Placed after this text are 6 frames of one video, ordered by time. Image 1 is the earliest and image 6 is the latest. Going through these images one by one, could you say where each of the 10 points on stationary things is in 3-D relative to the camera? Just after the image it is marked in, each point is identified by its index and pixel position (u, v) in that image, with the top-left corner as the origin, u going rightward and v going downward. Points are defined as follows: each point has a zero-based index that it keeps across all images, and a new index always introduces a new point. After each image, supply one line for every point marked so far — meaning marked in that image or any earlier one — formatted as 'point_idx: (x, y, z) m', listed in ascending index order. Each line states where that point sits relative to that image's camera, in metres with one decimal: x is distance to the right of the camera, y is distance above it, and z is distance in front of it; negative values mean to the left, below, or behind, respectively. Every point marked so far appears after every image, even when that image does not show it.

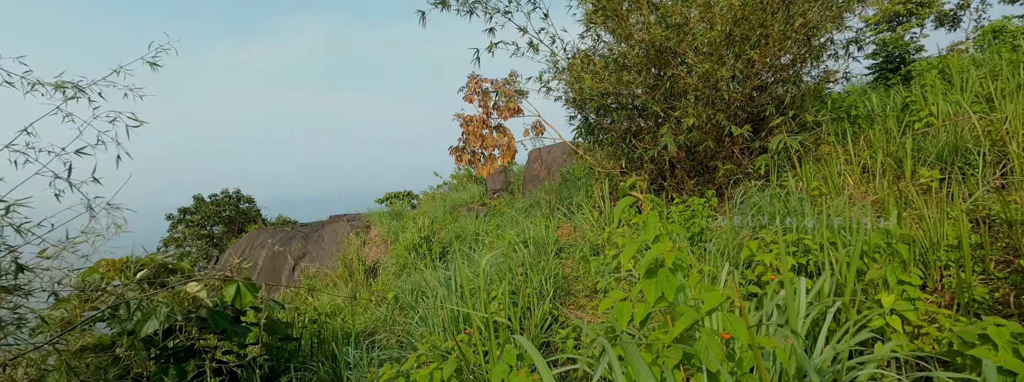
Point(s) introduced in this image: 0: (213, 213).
0: (-10.8, -0.8, +18.4) m
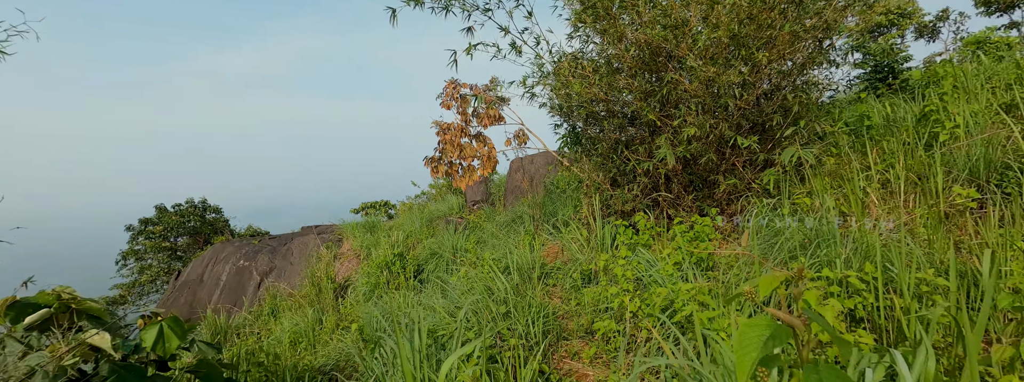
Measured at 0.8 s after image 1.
0: (-11.4, -1.1, +17.4) m
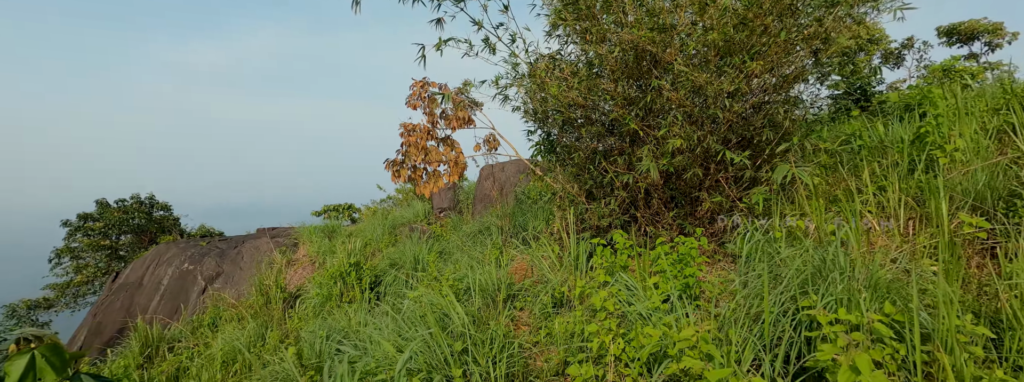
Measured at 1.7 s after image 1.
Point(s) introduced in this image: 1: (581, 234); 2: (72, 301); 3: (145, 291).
0: (-12.5, -1.0, +16.2) m
1: (+0.6, -0.4, +4.6) m
2: (-14.3, -3.6, +16.7) m
3: (-8.4, -2.3, +11.8) m
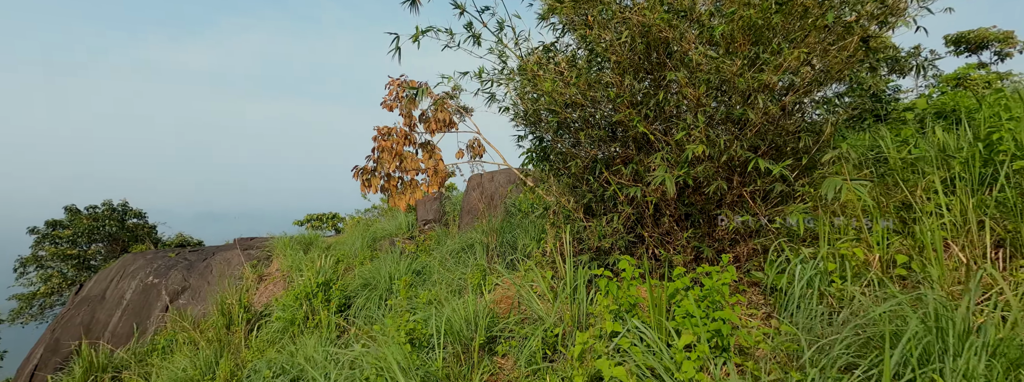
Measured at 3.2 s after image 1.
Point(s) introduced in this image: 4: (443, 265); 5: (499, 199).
0: (-12.7, -1.2, +15.4) m
1: (+0.5, -0.5, +3.9) m
2: (-14.5, -3.7, +15.7) m
3: (-8.6, -2.5, +10.9) m
4: (-0.7, -0.8, +5.5) m
5: (-0.2, -0.1, +7.5) m
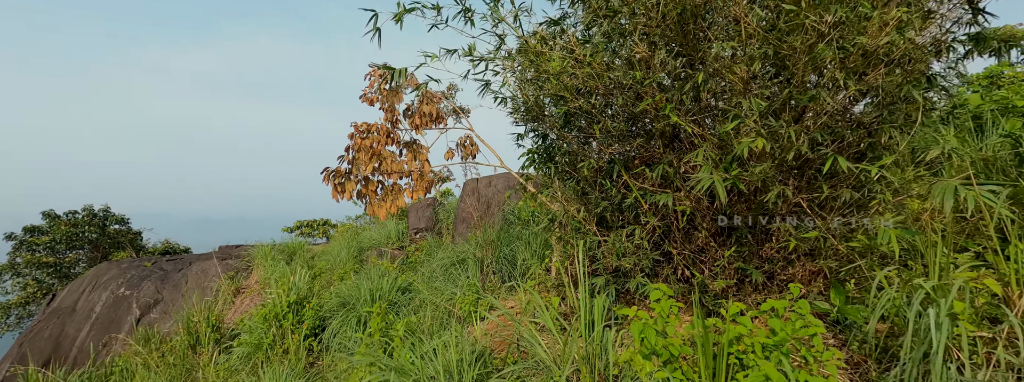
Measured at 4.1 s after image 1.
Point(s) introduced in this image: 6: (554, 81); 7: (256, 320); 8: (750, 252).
0: (-12.7, -1.3, +14.6) m
1: (+0.5, -0.6, +3.2) m
2: (-14.6, -3.9, +15.0) m
3: (-8.6, -2.6, +10.2) m
4: (-0.7, -0.8, +4.7) m
5: (-0.2, -0.2, +6.7) m
6: (+0.3, +0.7, +3.1) m
7: (-2.7, -1.4, +5.5) m
8: (+1.4, -0.4, +2.9) m
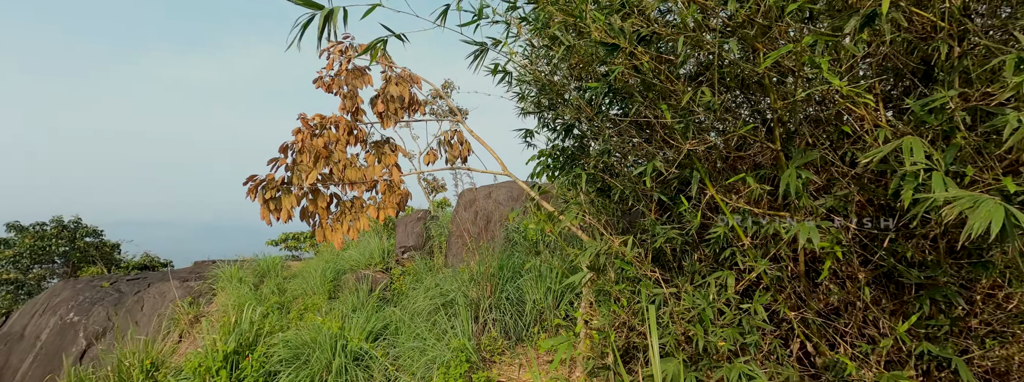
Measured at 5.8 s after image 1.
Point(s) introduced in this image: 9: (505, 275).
0: (-12.6, -1.6, +13.4) m
1: (+0.5, -0.6, +1.9) m
2: (-14.5, -4.1, +13.7) m
3: (-8.5, -2.8, +8.9) m
4: (-0.7, -1.0, +3.5) m
5: (-0.1, -0.3, +5.5) m
6: (+0.3, +0.6, +1.8) m
7: (-2.7, -1.5, +4.2) m
8: (+1.4, -0.4, +1.7) m
9: (0.0, -0.6, +3.5) m
